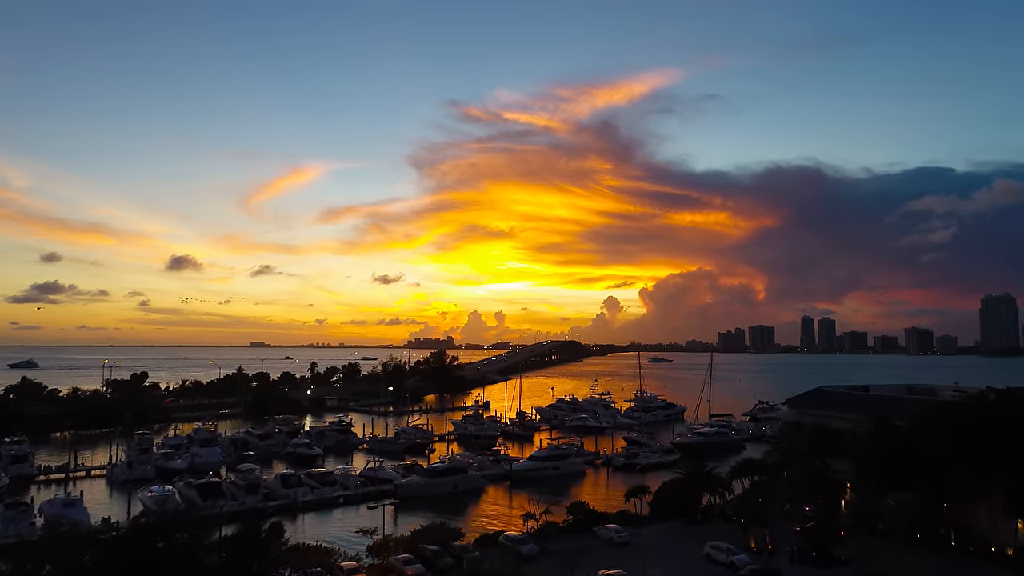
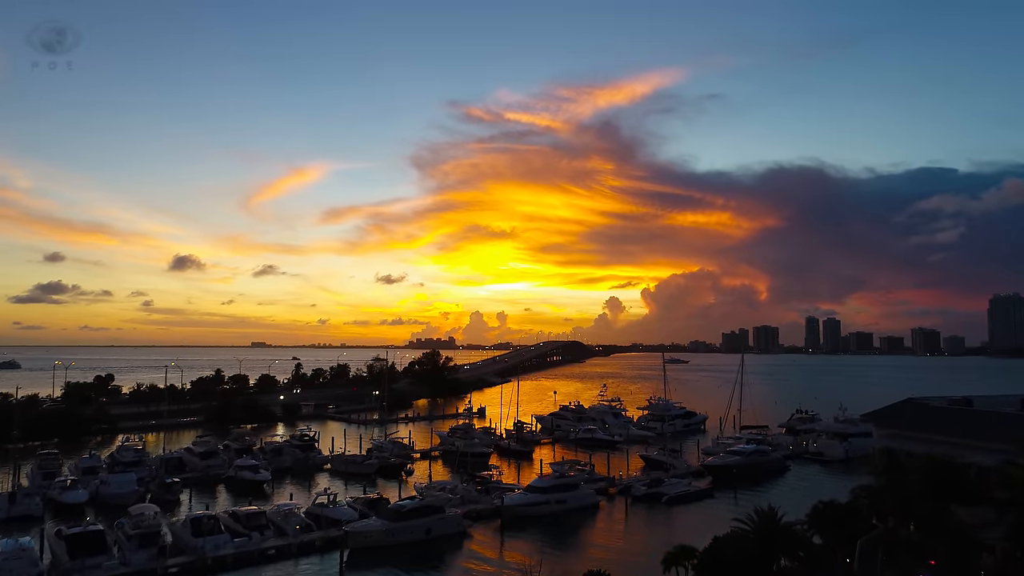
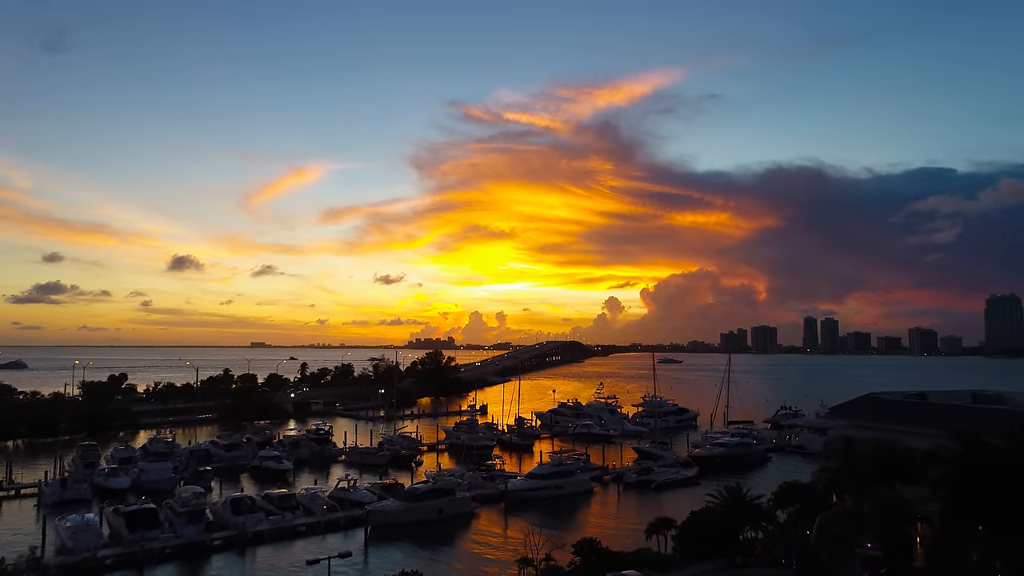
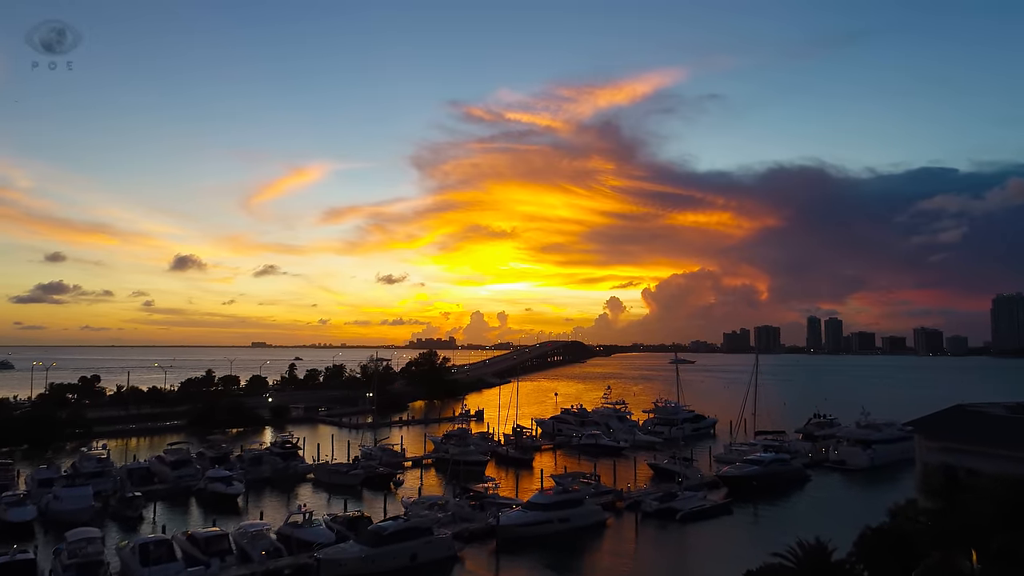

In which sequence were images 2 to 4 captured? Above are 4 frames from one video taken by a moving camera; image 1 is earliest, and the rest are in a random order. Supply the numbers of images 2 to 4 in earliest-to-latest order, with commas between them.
3, 2, 4
